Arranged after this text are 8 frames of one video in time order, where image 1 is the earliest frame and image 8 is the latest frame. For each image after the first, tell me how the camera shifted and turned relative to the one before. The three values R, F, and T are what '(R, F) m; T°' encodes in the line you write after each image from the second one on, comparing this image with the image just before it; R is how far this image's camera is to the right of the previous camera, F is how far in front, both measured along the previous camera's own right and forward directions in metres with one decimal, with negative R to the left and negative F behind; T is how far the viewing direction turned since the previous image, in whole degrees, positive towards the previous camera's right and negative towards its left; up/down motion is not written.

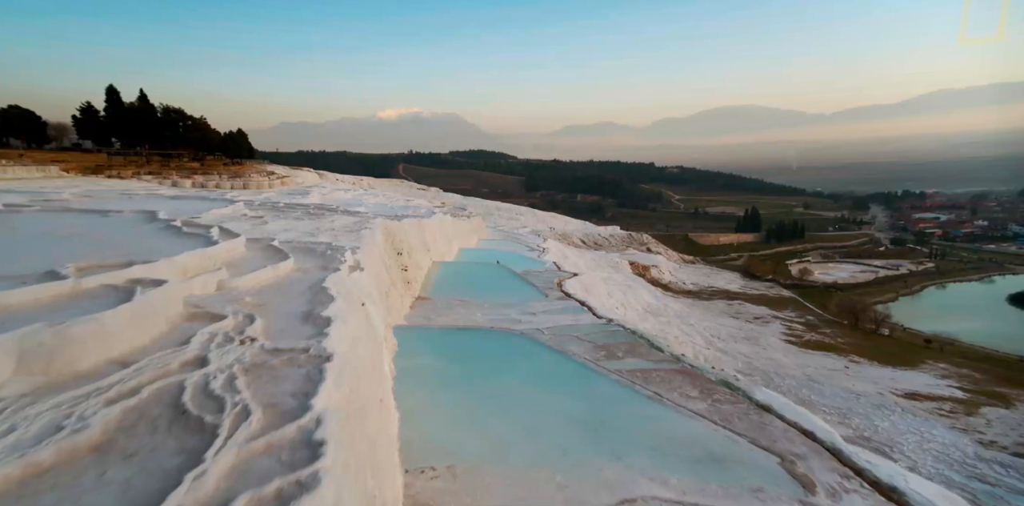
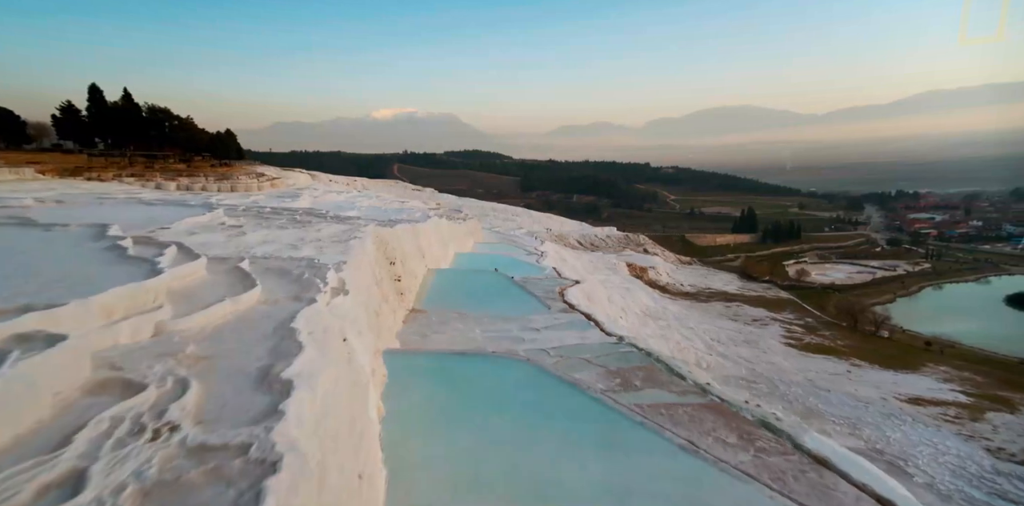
(-0.1, +0.5) m; +1°
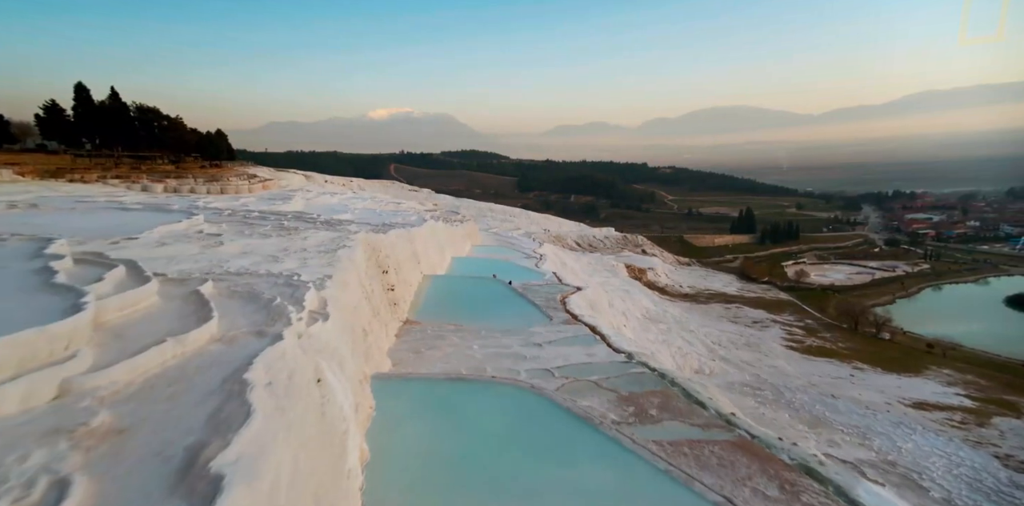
(0.0, +0.4) m; 0°
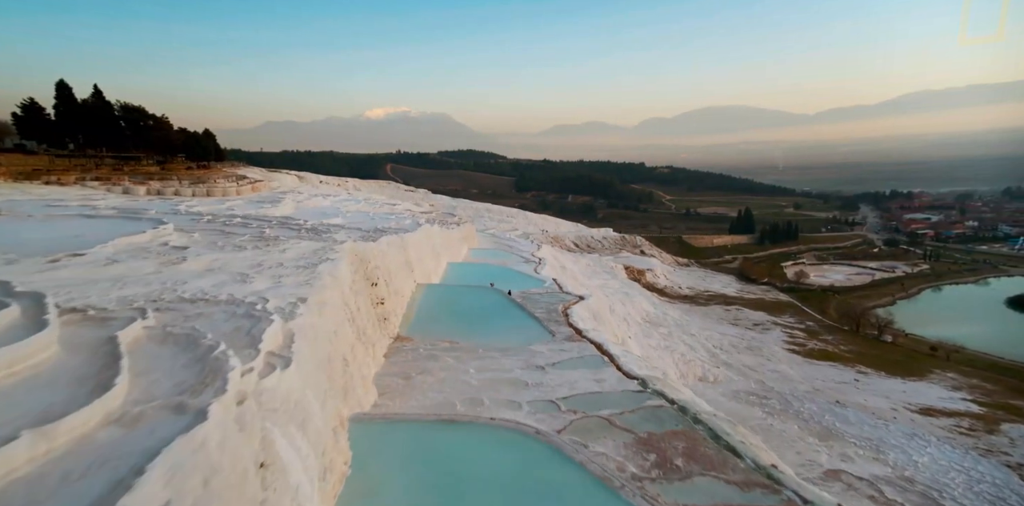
(0.0, +0.5) m; 0°
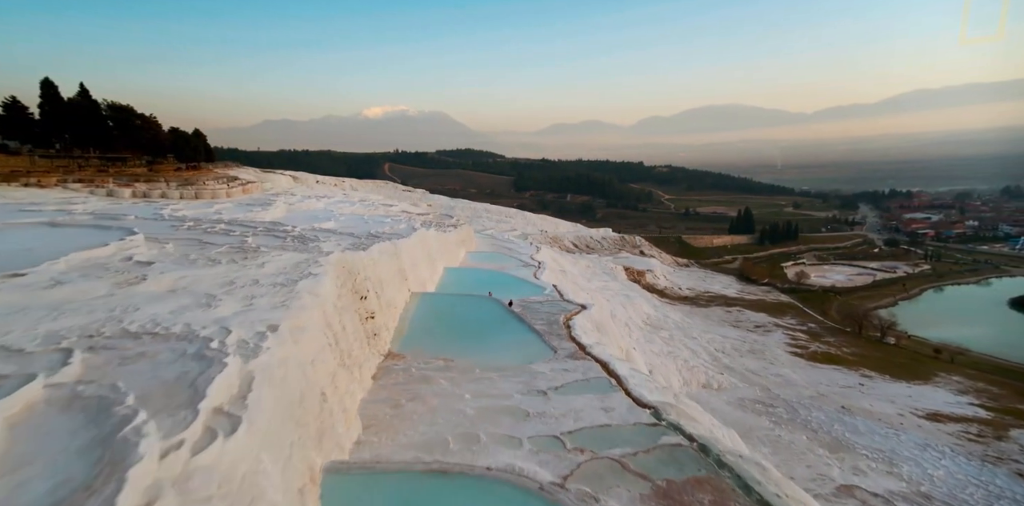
(0.0, +0.4) m; 0°
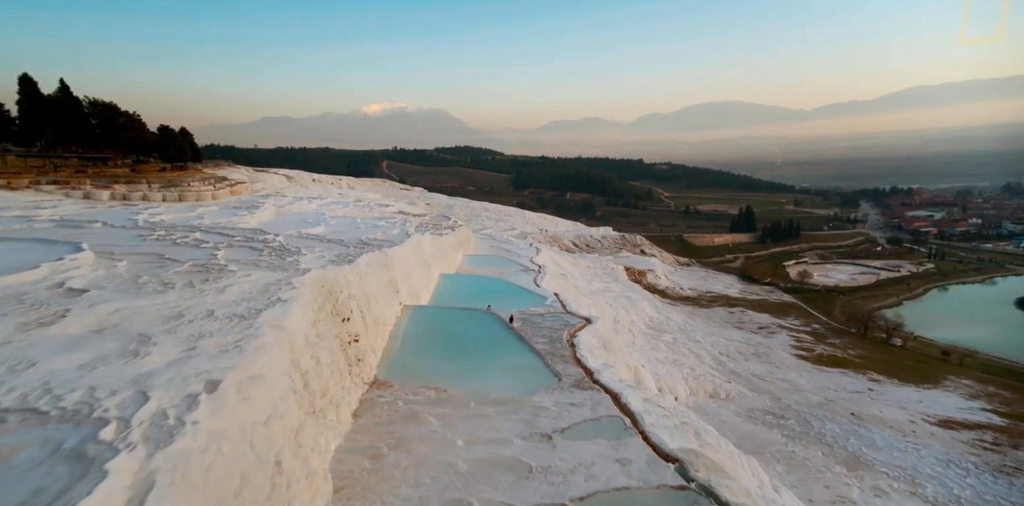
(0.0, +0.6) m; 0°
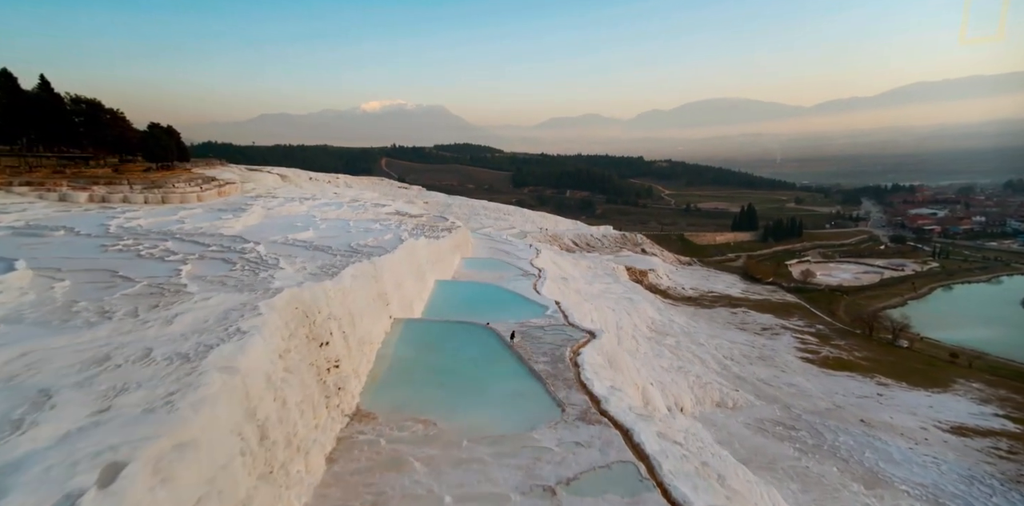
(0.0, +0.6) m; 0°
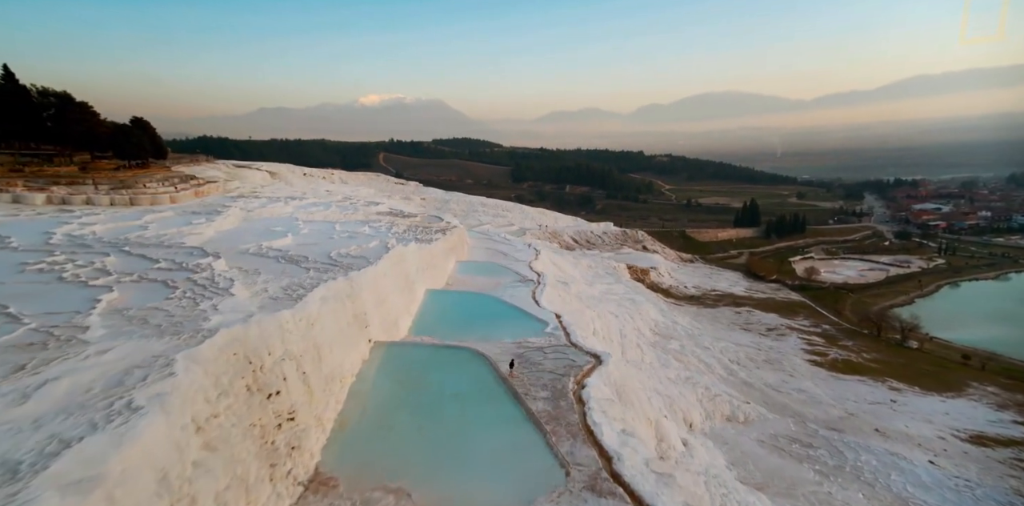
(+0.1, +0.9) m; 0°
